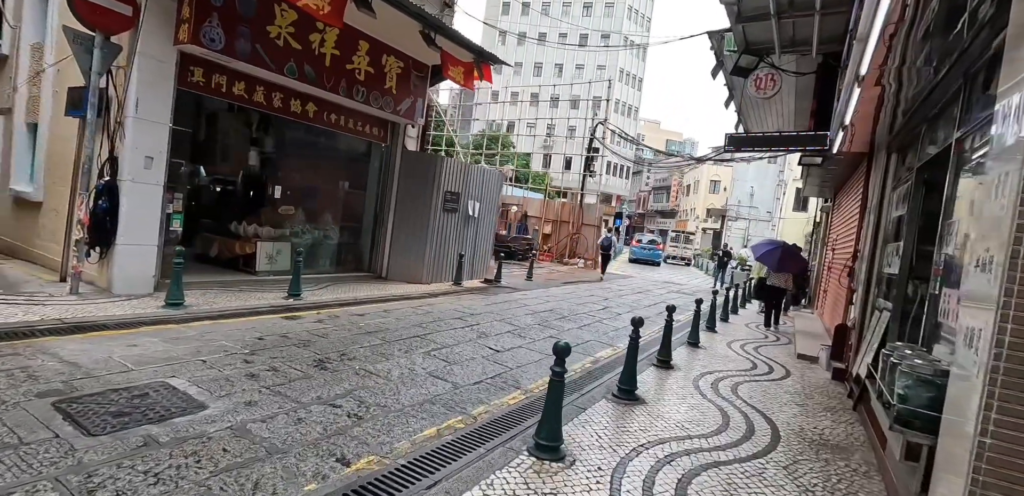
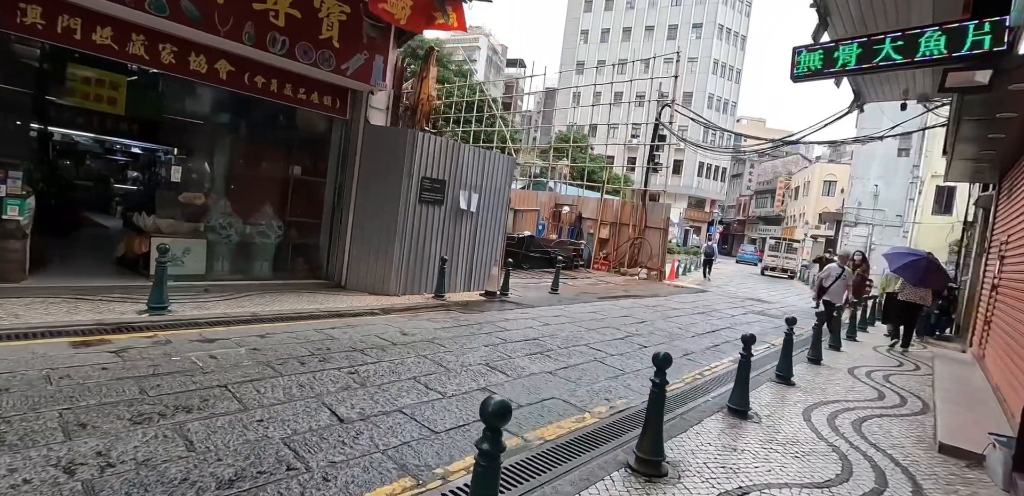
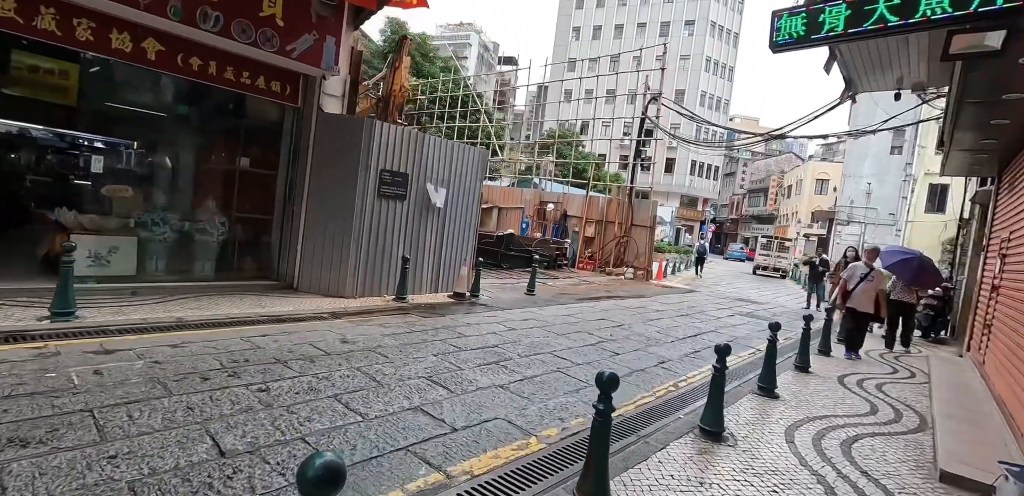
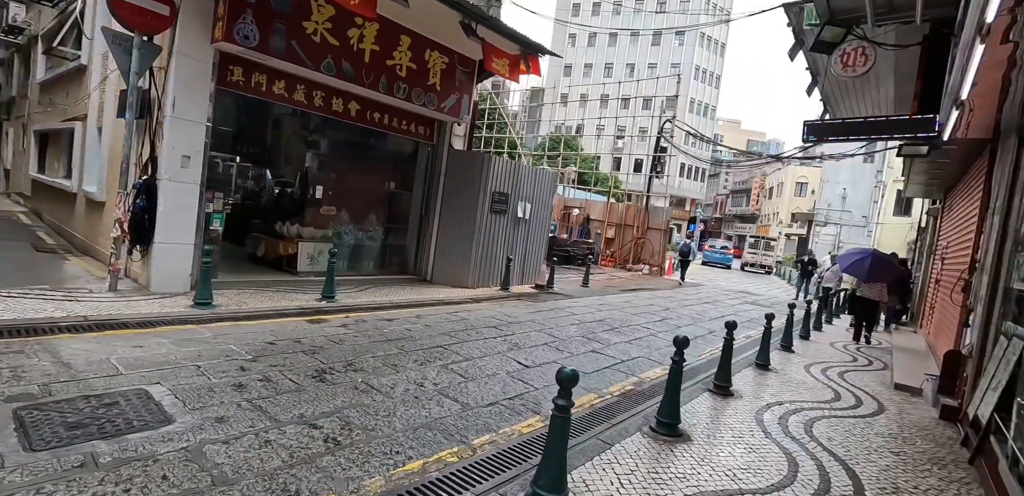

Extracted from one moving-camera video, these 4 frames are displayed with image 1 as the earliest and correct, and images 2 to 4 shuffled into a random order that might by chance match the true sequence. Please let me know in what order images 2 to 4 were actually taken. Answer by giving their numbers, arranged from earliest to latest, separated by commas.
4, 2, 3
